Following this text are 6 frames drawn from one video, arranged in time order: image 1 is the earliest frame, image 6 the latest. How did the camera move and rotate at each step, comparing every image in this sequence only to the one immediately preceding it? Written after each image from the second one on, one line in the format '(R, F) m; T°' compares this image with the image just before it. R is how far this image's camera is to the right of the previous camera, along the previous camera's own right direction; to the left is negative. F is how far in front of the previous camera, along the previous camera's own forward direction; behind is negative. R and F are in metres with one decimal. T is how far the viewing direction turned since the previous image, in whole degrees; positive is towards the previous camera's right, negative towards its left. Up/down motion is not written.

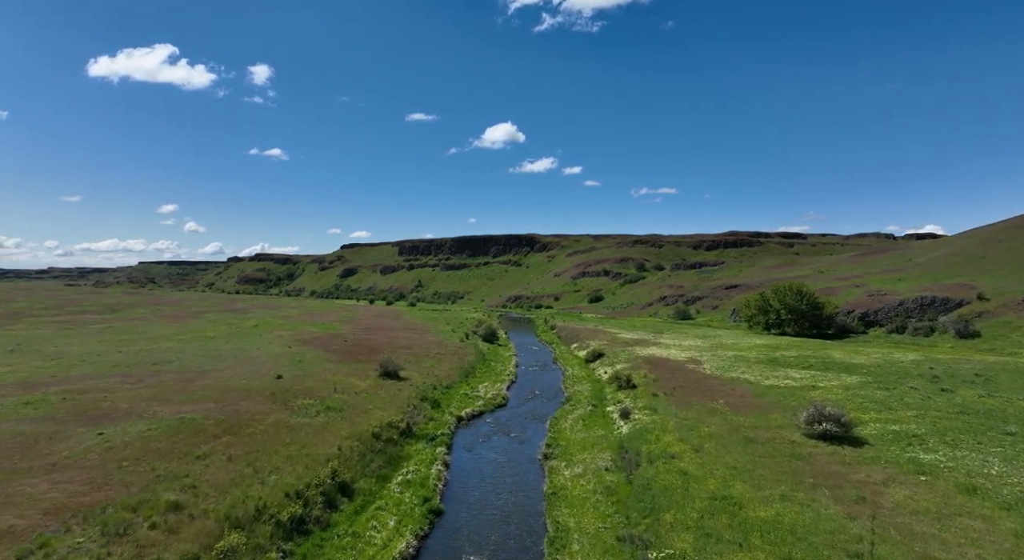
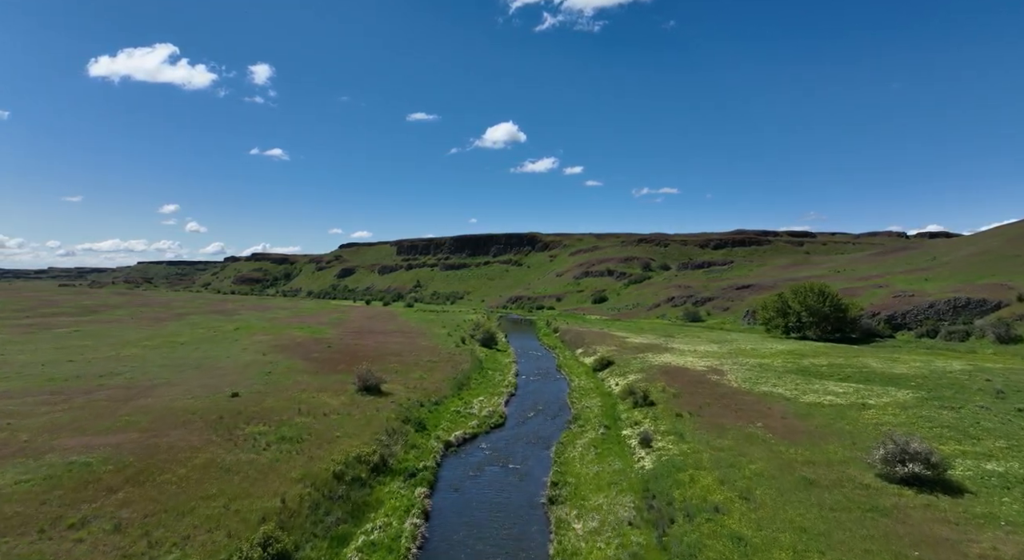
(+0.2, +7.5) m; 0°
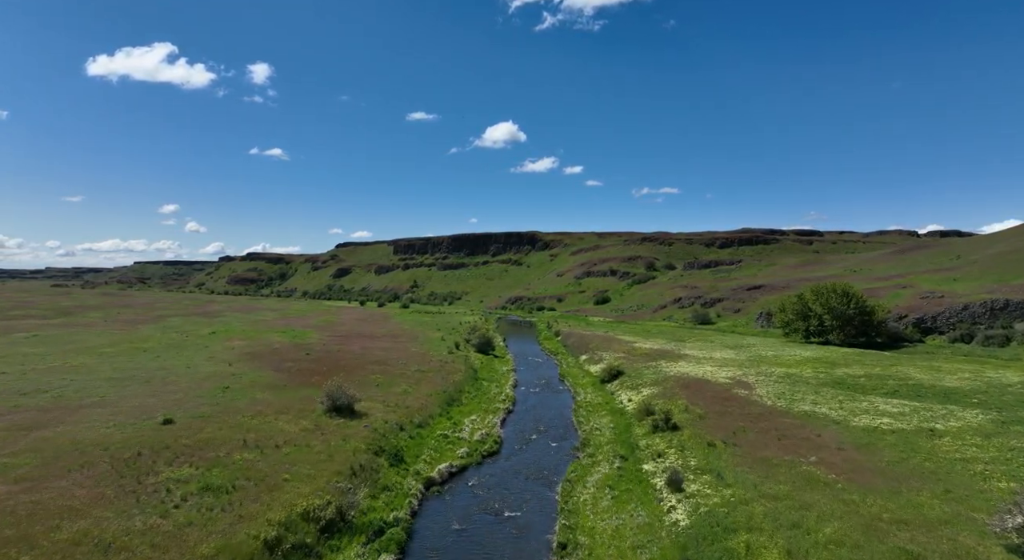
(+0.2, +7.6) m; 0°
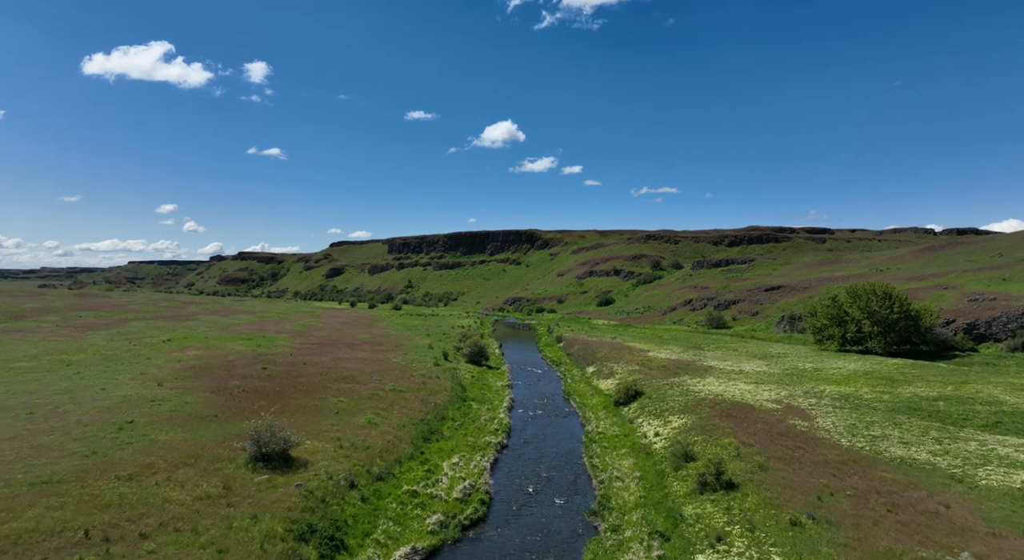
(+0.3, +11.2) m; 0°
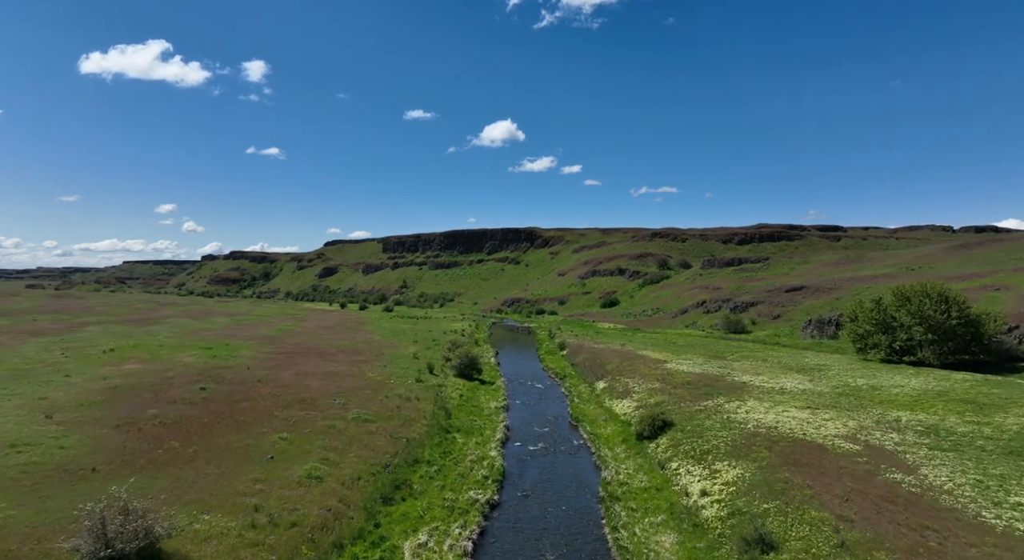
(+0.3, +11.1) m; 0°
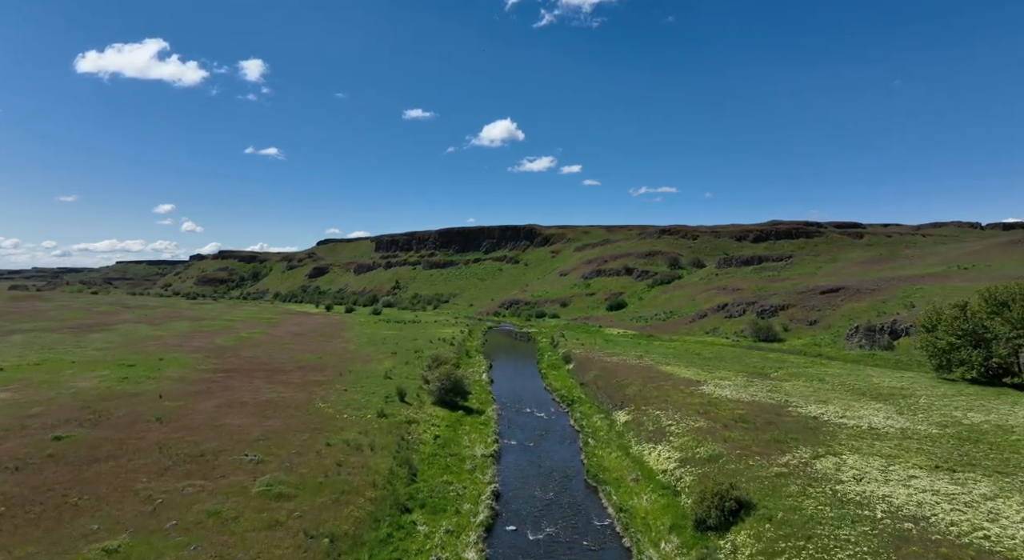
(+0.4, +14.8) m; 0°
